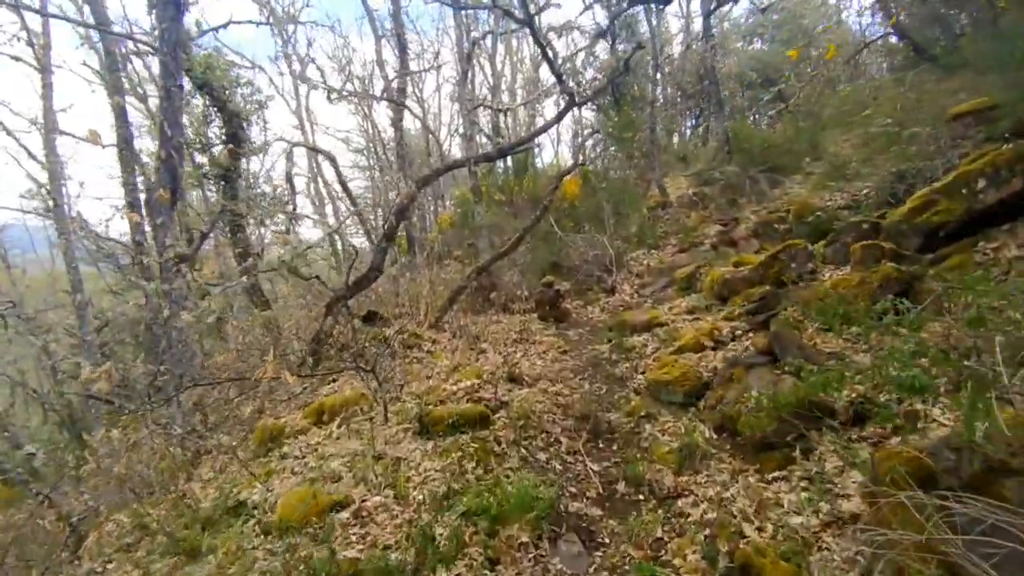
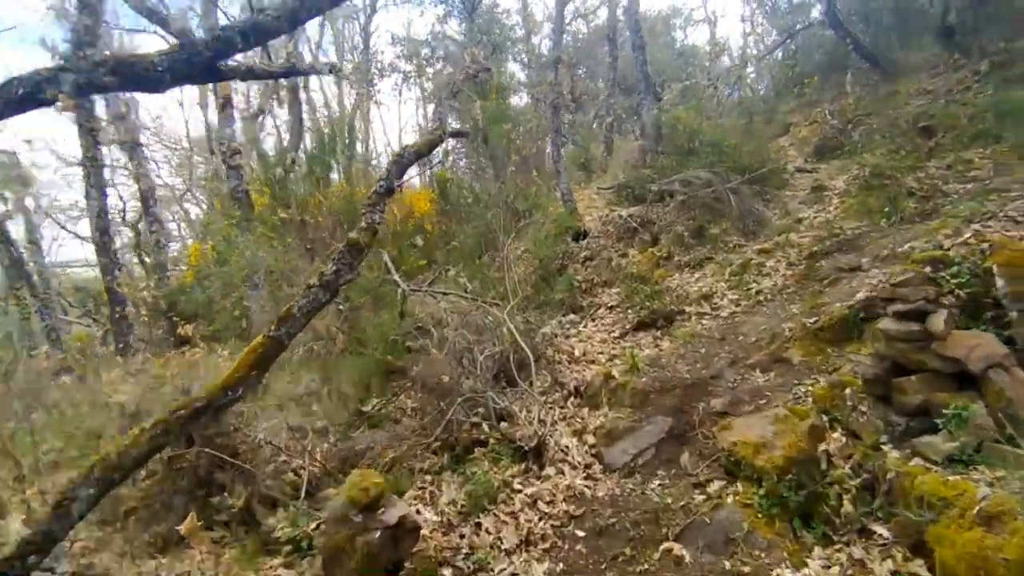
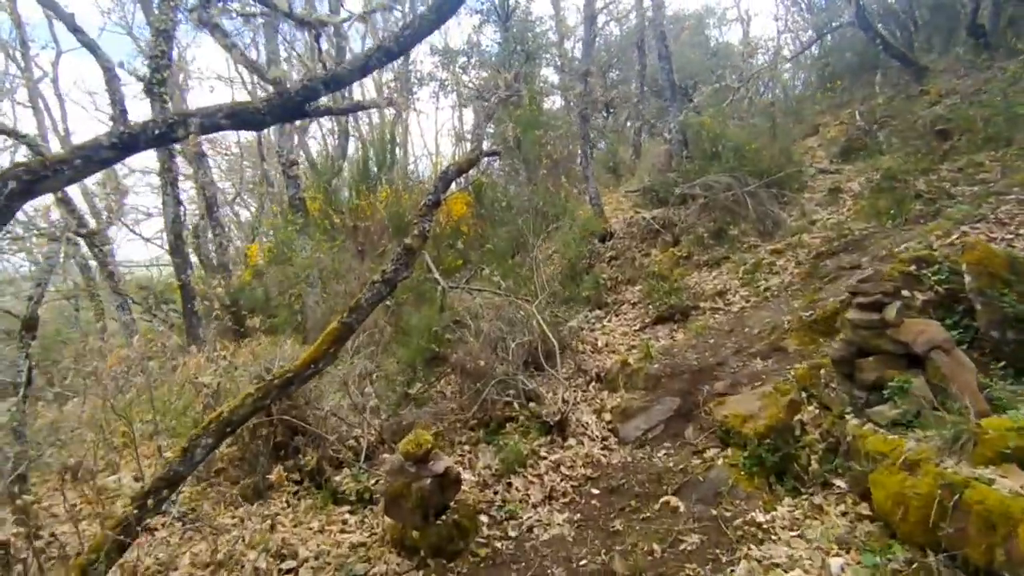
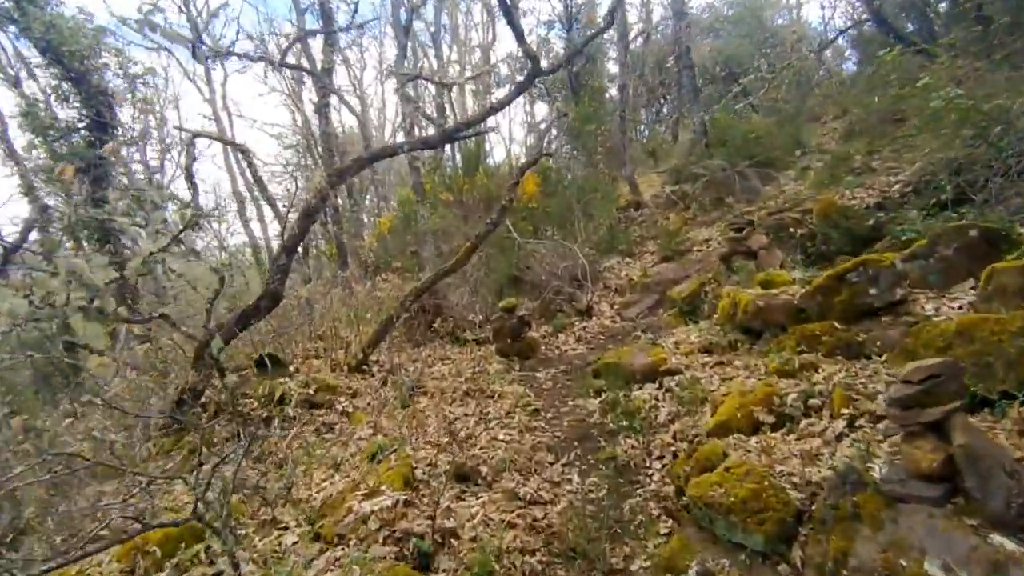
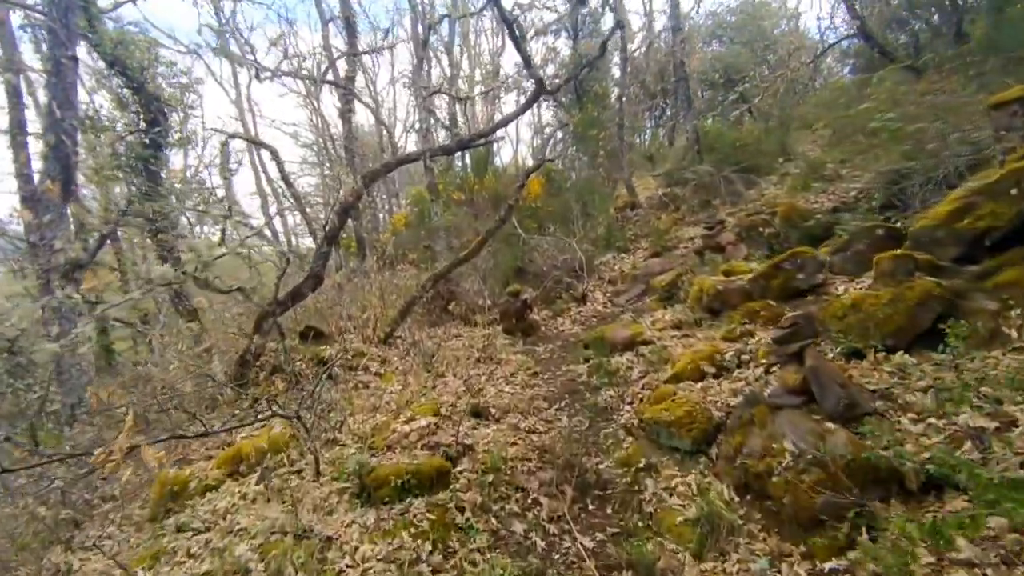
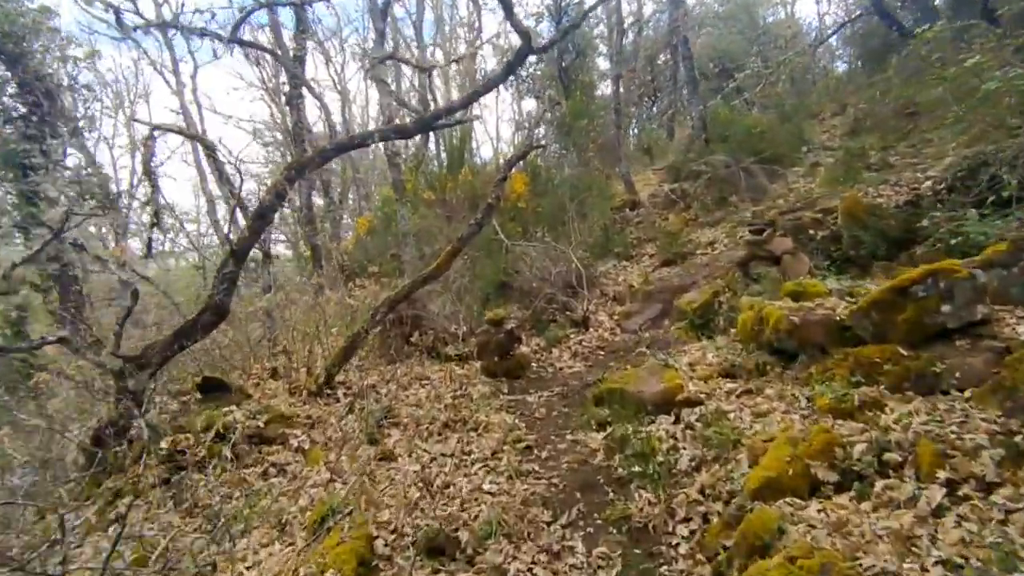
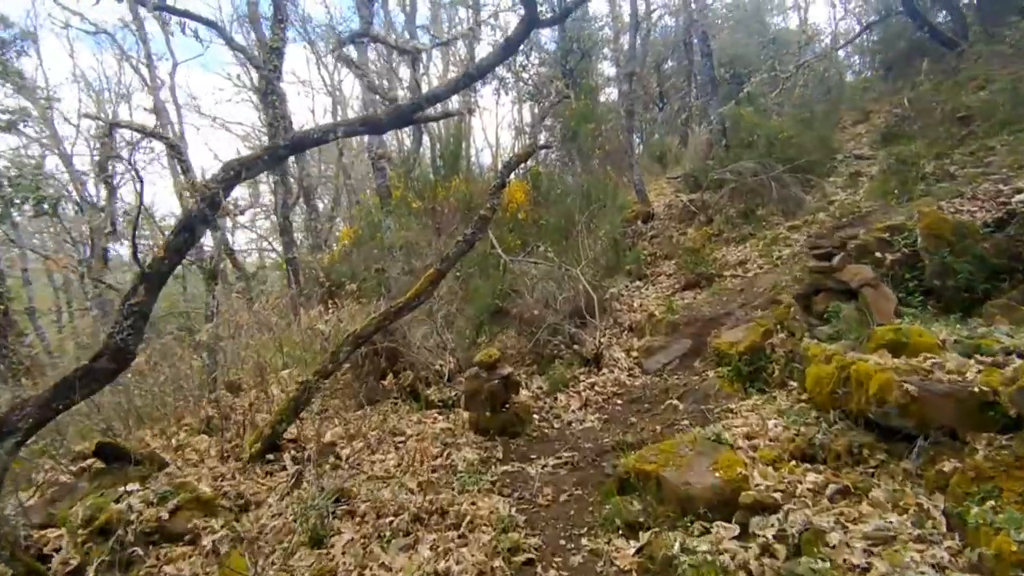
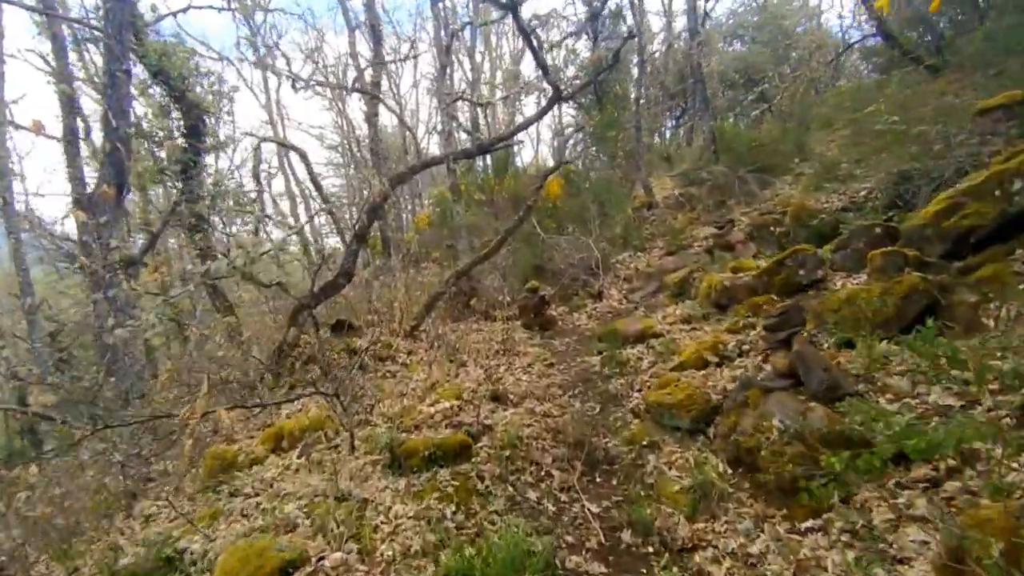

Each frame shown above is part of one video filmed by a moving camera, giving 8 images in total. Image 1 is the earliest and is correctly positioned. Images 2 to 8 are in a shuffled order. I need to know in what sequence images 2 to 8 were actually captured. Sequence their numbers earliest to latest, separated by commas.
8, 5, 4, 6, 7, 3, 2
